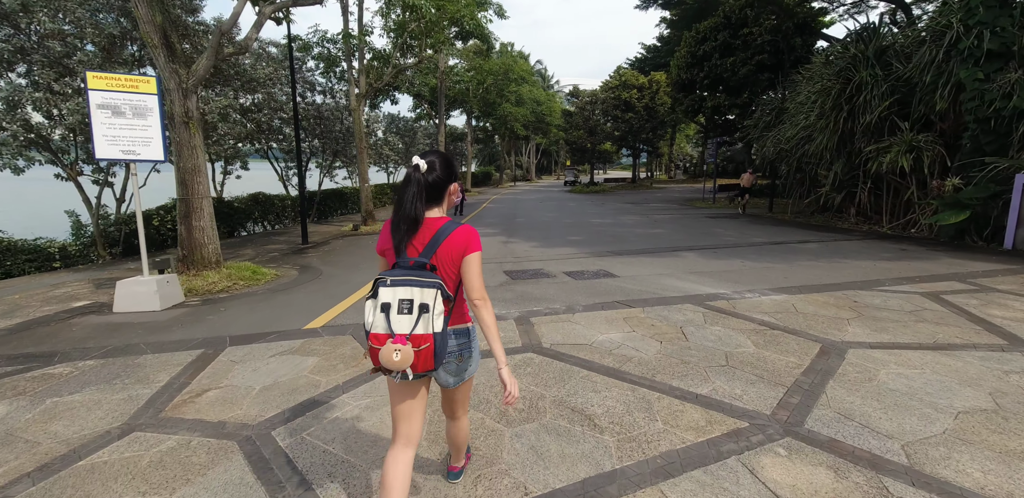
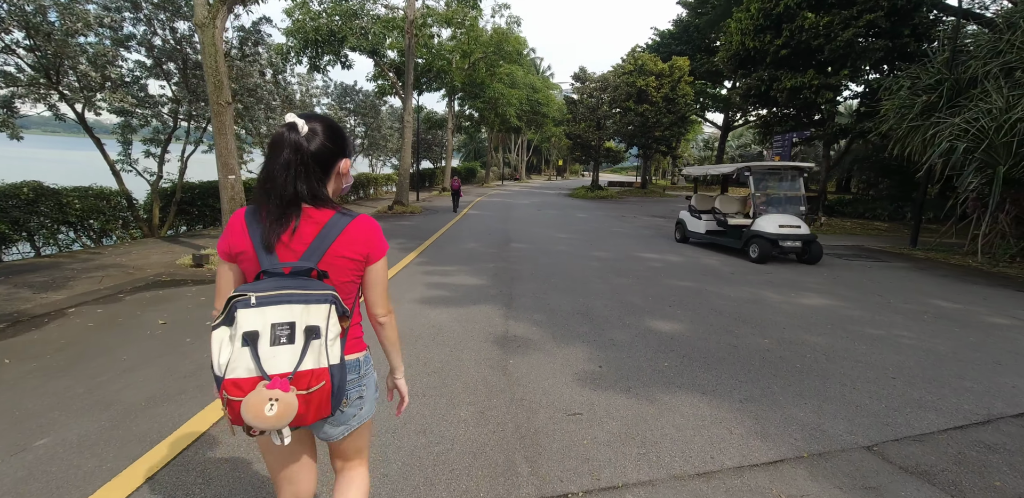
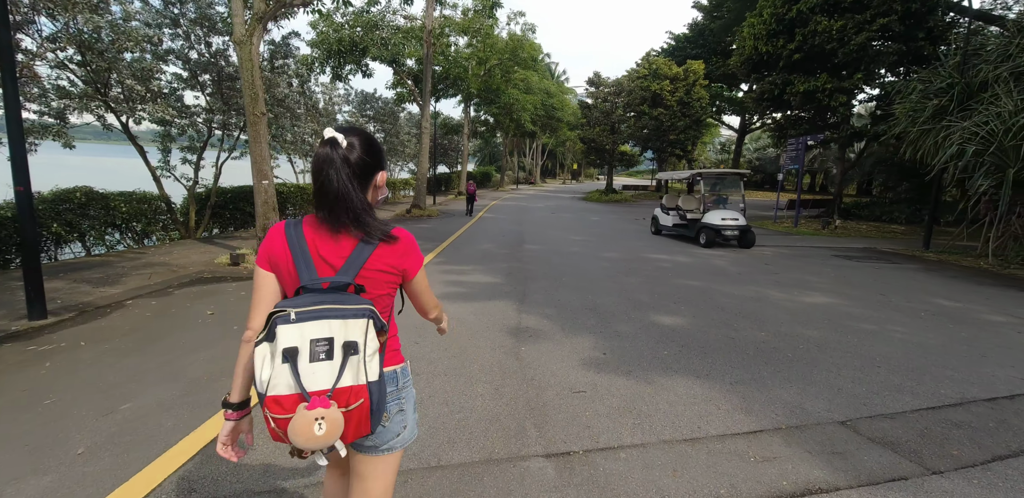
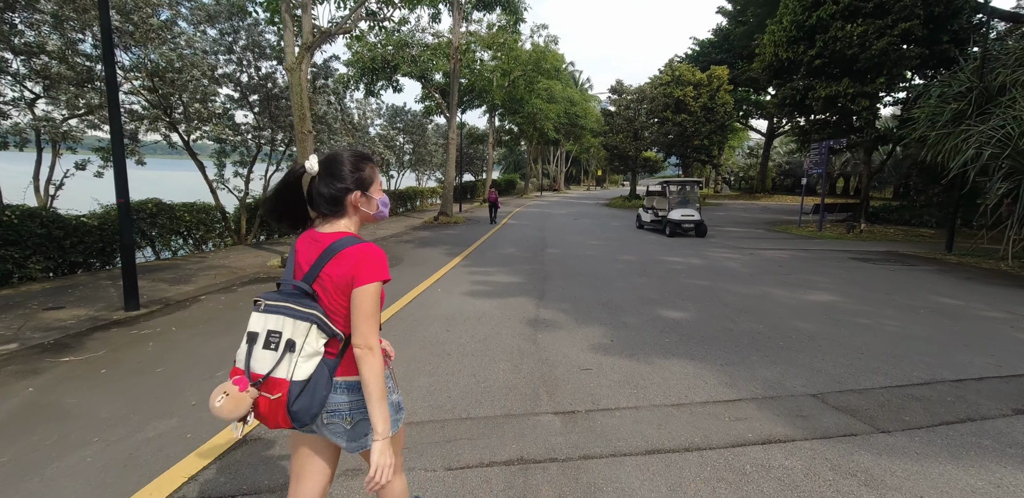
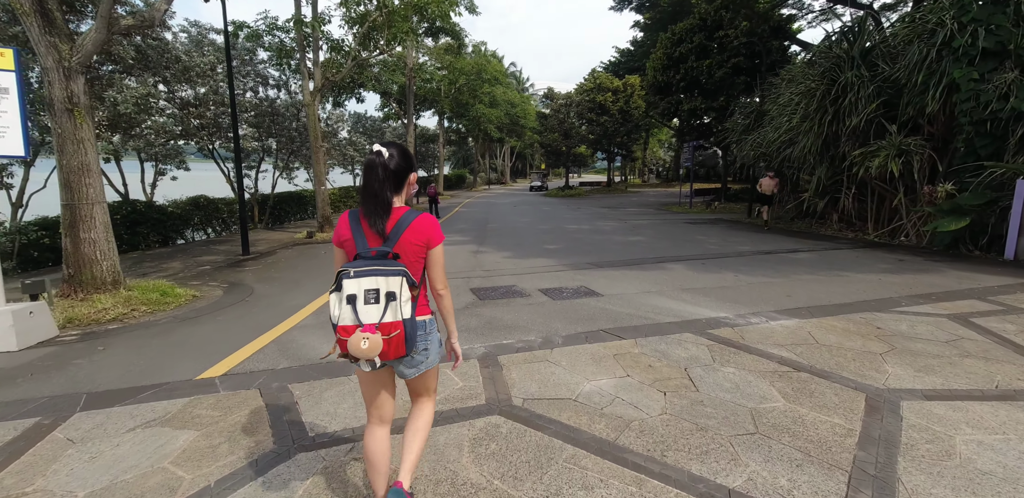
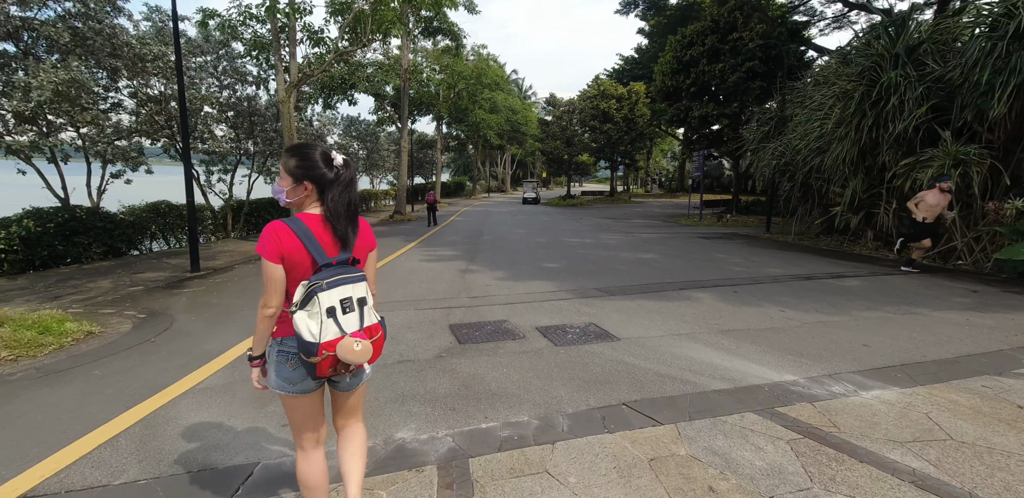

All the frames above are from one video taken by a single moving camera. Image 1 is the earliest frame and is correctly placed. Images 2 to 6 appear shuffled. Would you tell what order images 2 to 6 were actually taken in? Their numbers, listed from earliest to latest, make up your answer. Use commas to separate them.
5, 6, 4, 3, 2
